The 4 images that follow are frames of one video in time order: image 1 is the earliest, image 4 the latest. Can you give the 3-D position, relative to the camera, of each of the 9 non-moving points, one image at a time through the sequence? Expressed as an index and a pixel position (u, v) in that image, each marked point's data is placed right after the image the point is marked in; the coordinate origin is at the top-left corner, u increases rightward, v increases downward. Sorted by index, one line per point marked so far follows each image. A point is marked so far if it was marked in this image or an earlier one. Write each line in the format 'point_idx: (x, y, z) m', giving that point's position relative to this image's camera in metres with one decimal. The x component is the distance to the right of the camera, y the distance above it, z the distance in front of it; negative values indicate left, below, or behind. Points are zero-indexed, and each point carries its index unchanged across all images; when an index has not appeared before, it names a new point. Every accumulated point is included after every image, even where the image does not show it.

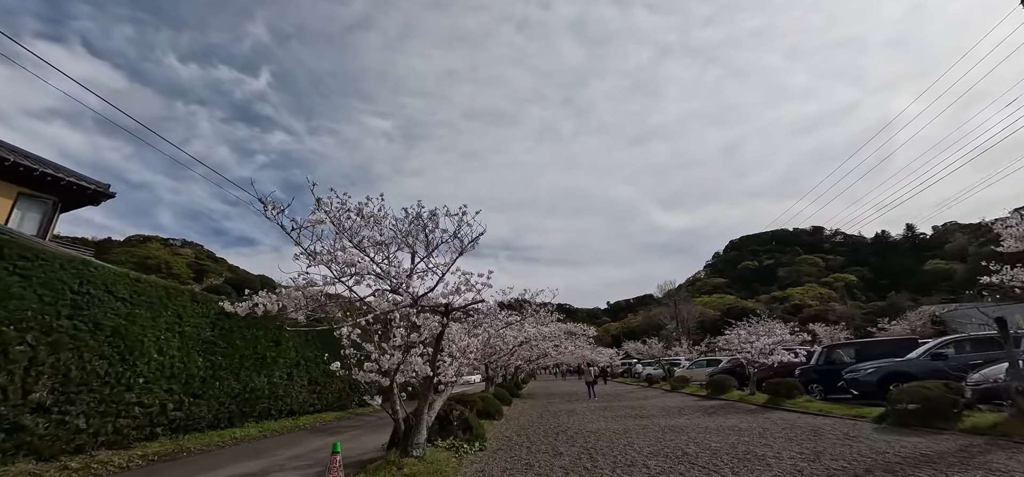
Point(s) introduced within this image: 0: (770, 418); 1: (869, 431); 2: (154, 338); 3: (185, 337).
0: (+6.2, -4.3, +10.3) m
1: (+6.6, -3.6, +7.9) m
2: (-7.5, -2.1, +9.0) m
3: (-7.6, -2.3, +9.8) m
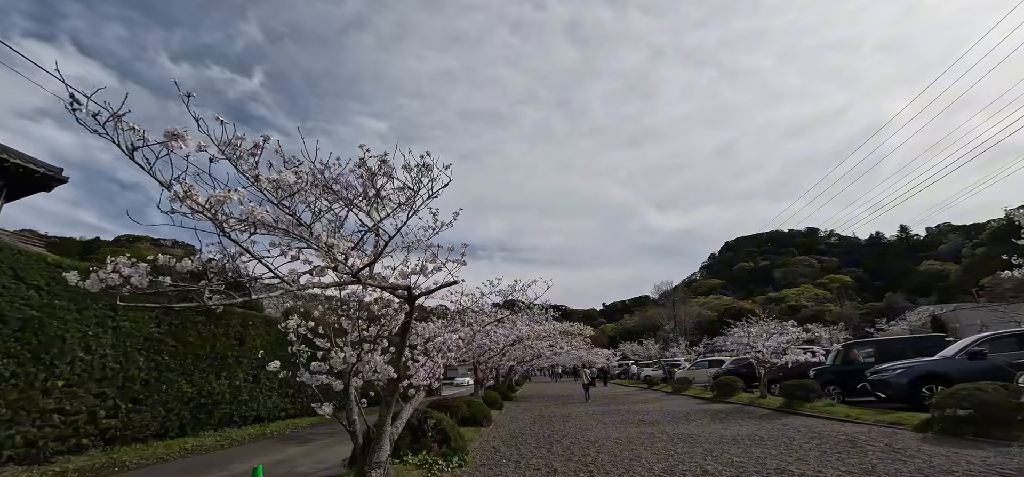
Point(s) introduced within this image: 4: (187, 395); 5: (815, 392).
0: (+6.0, -4.0, +9.1) m
1: (+6.4, -3.2, +6.7) m
2: (-7.8, -1.7, +7.7) m
3: (-7.8, -1.9, +8.5) m
4: (-7.5, -3.6, +9.9) m
5: (+8.2, -4.1, +11.5) m
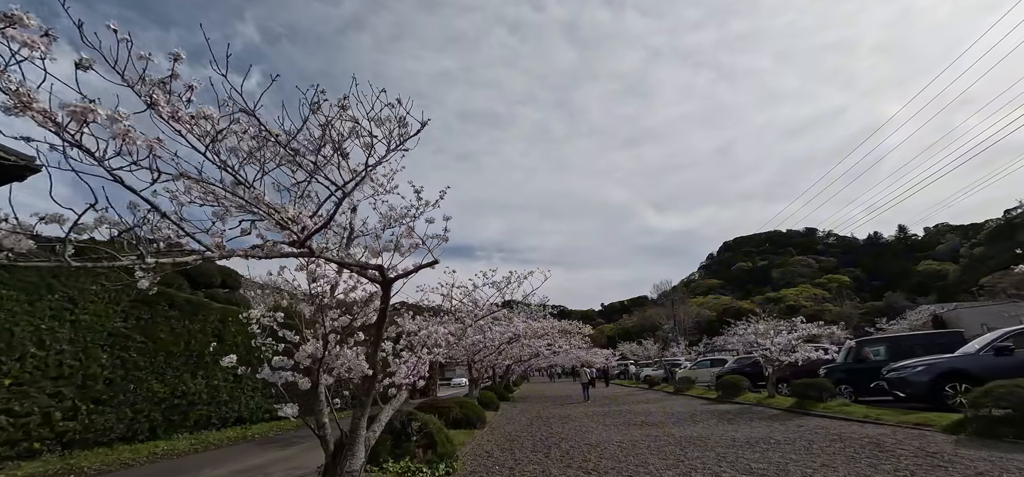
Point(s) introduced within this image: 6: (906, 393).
0: (+5.9, -3.8, +8.5) m
1: (+6.3, -3.0, +6.1) m
2: (-7.9, -1.5, +7.0) m
3: (-7.9, -1.6, +7.9) m
4: (-7.6, -3.4, +9.2) m
5: (+8.1, -3.9, +10.9) m
6: (+8.9, -3.5, +9.6) m
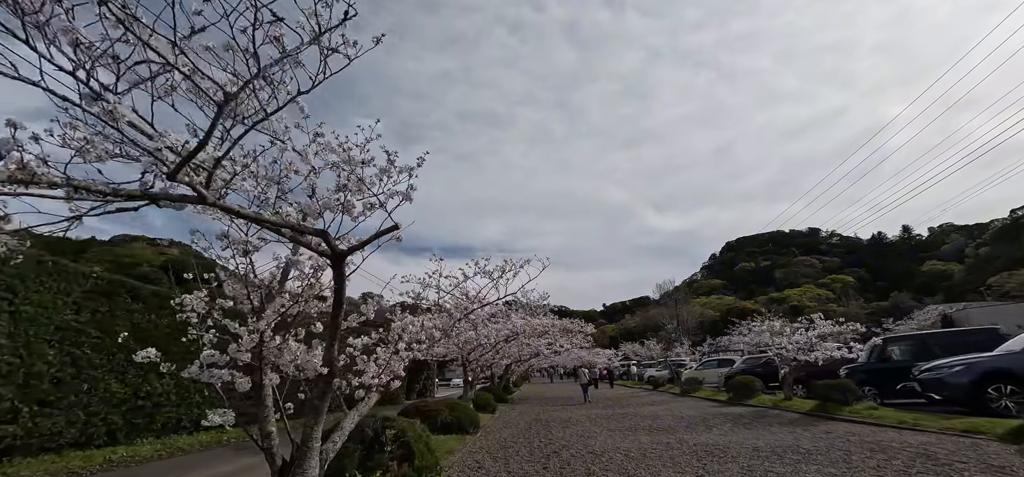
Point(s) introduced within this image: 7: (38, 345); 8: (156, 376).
0: (+5.8, -3.5, +7.6) m
1: (+6.2, -2.7, +5.2) m
2: (-8.0, -1.2, +6.1) m
3: (-8.0, -1.4, +7.0) m
4: (-7.7, -3.1, +8.3) m
5: (+8.0, -3.6, +10.0) m
6: (+8.8, -3.2, +8.7) m
7: (-7.9, -1.8, +7.1) m
8: (-7.7, -3.0, +9.2) m
